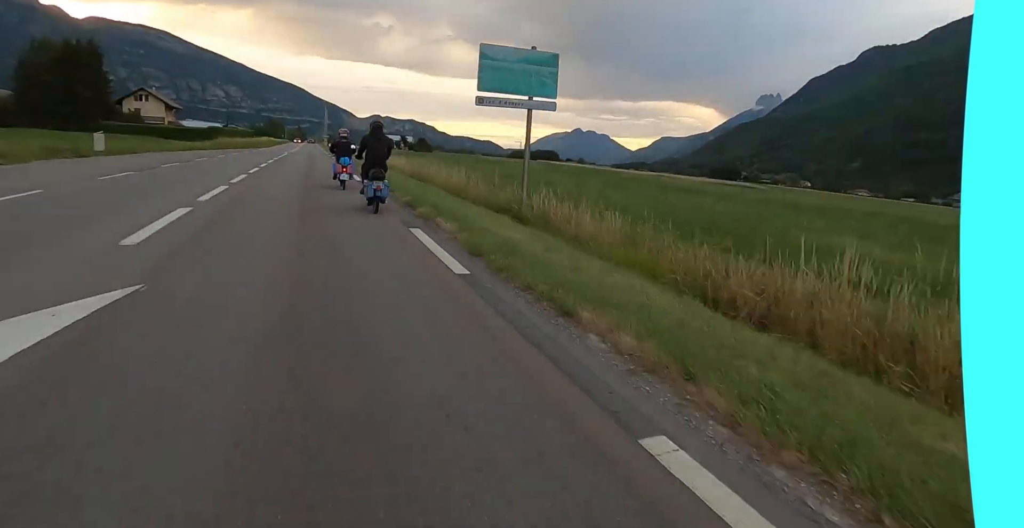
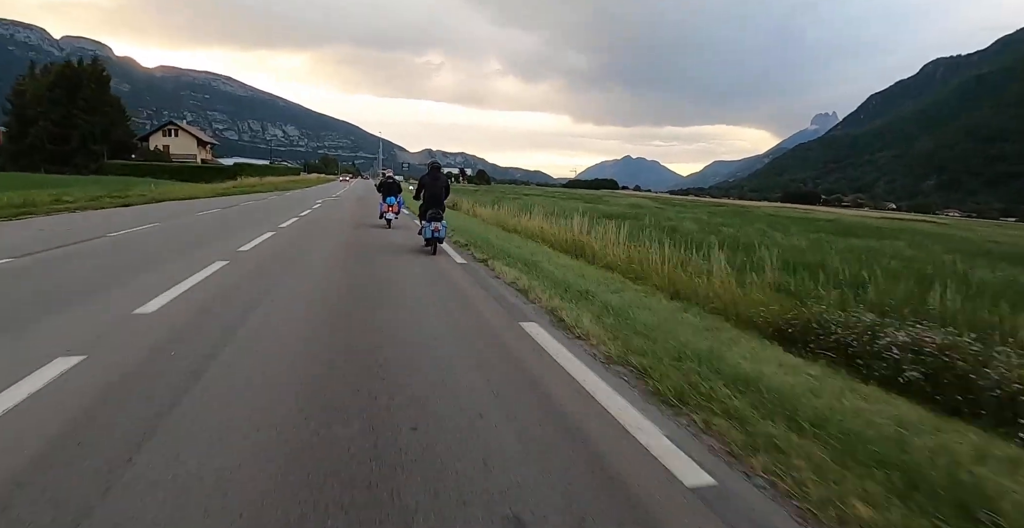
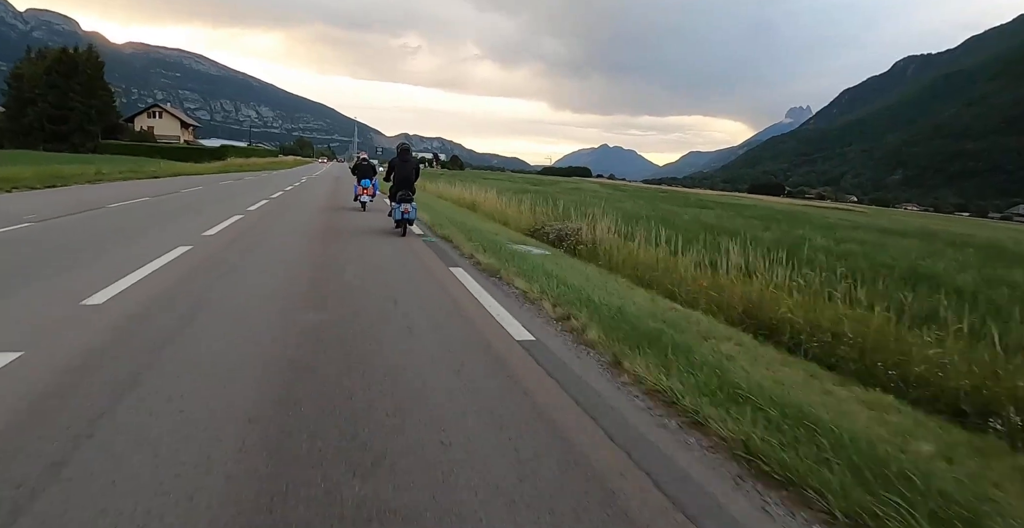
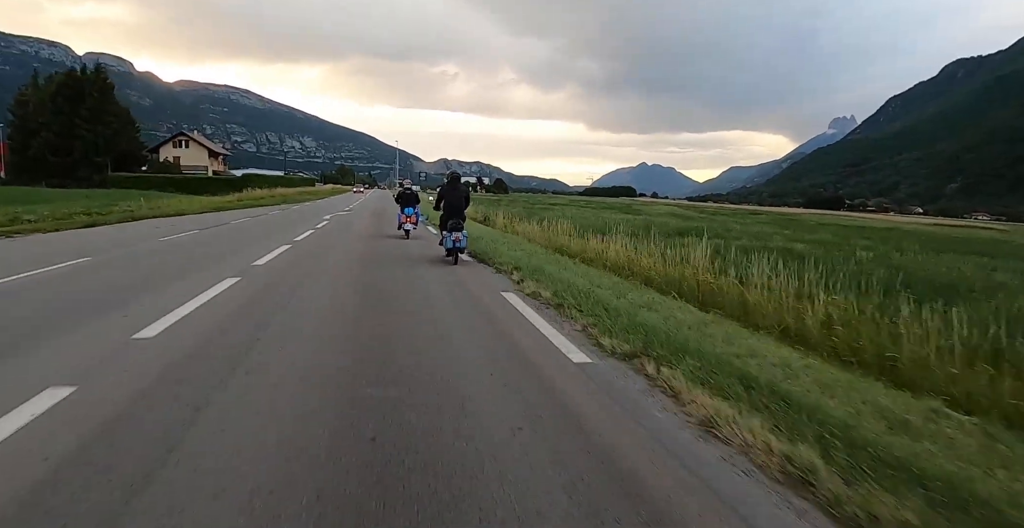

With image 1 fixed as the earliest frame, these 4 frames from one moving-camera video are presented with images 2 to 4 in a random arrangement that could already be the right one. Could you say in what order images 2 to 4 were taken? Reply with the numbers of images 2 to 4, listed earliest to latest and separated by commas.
3, 2, 4
